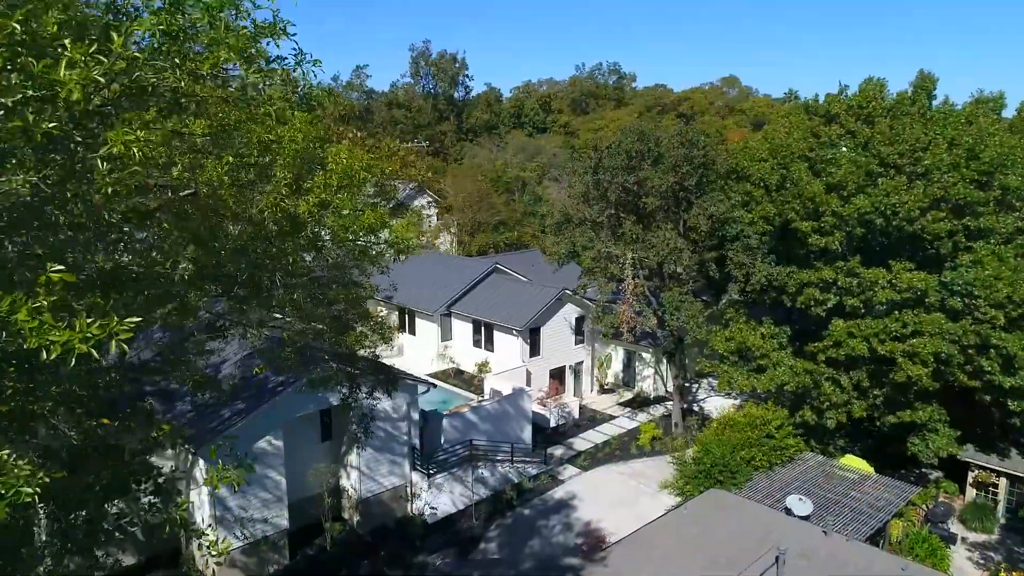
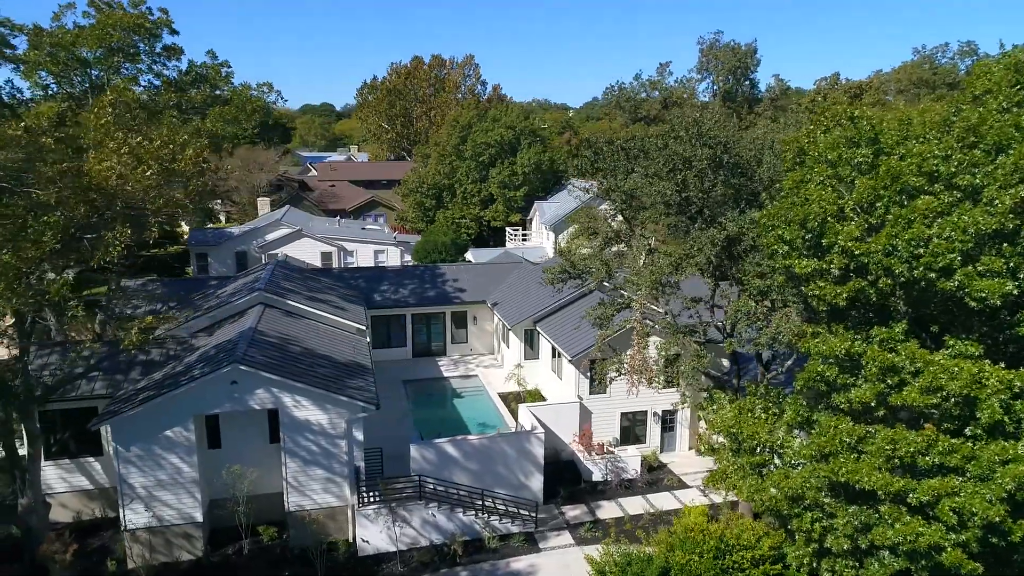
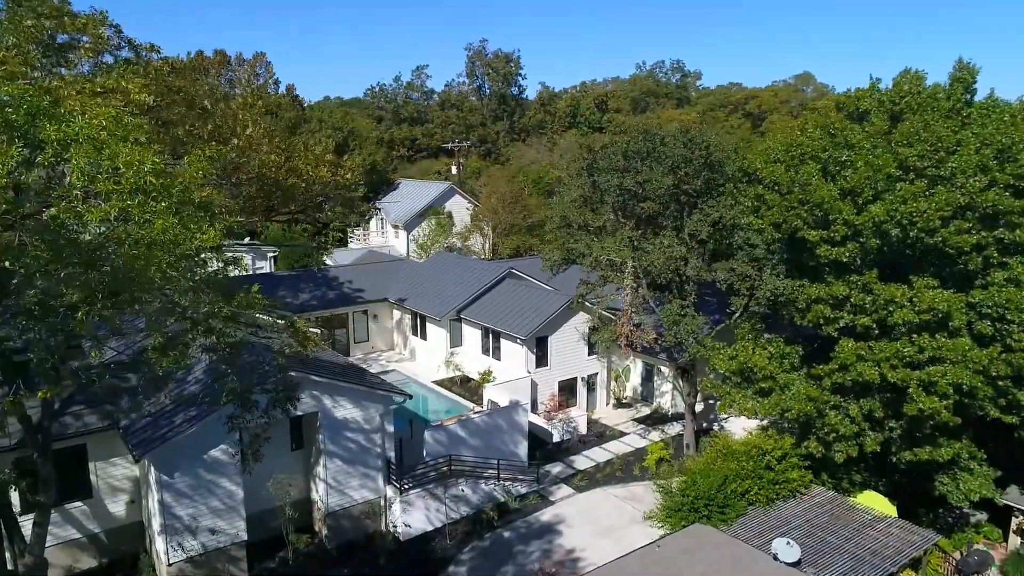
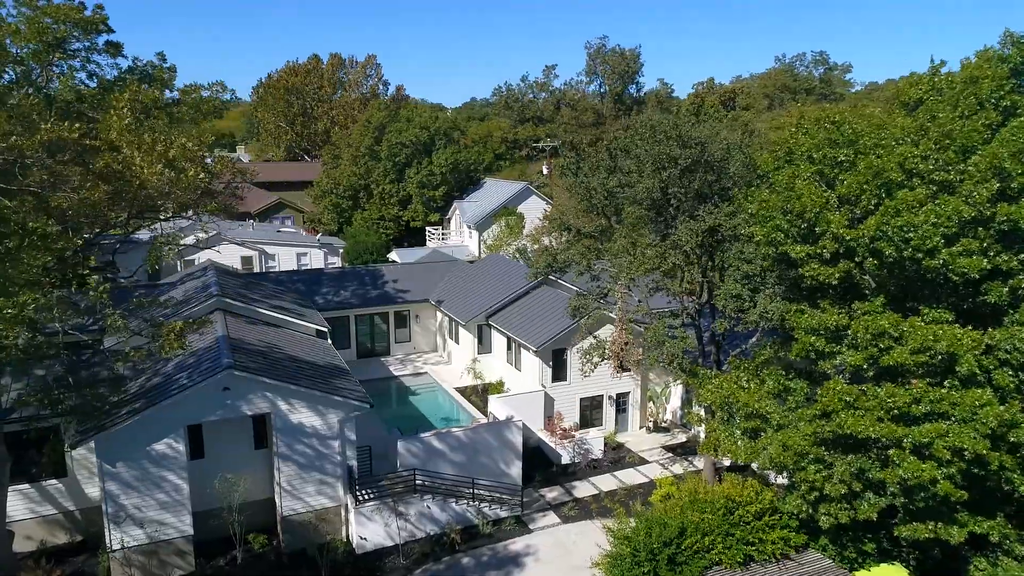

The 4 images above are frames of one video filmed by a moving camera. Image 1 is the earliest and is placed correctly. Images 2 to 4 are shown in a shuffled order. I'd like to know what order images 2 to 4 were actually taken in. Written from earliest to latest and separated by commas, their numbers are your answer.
3, 4, 2
